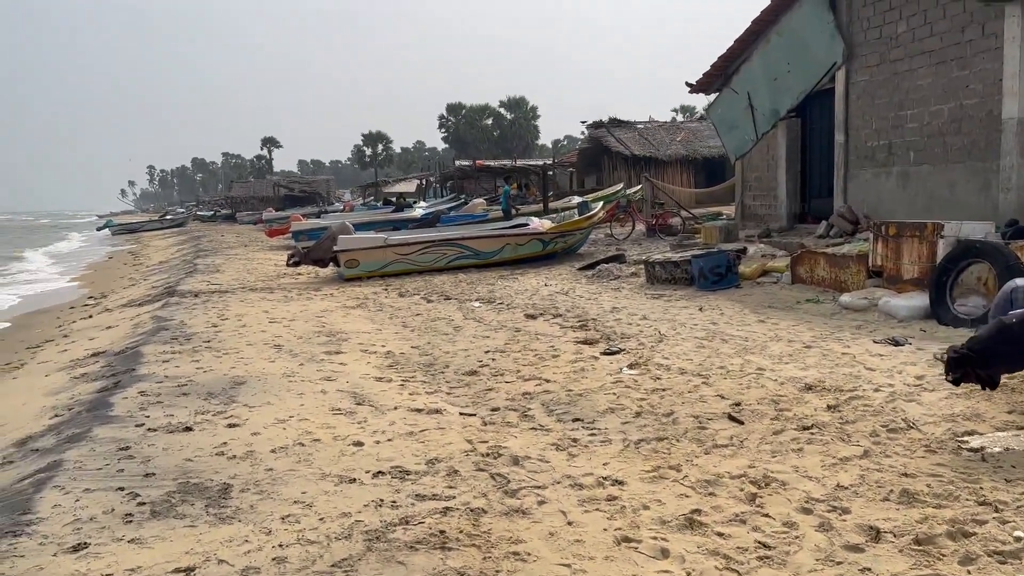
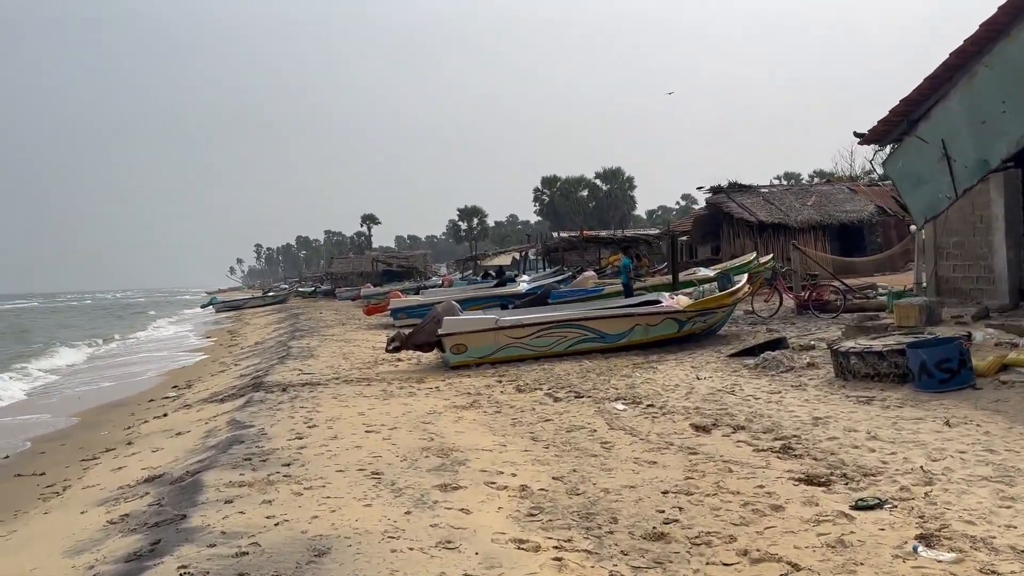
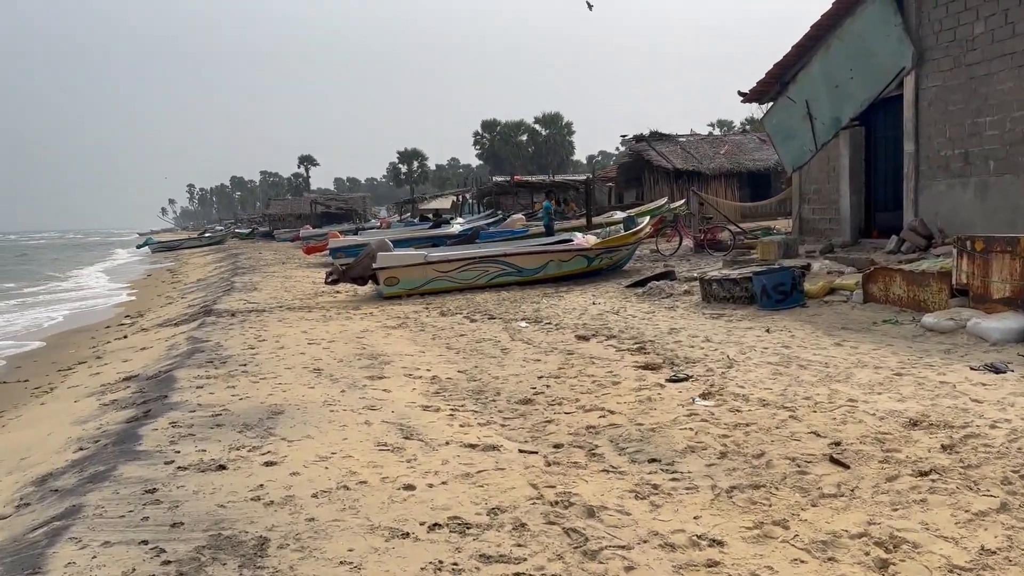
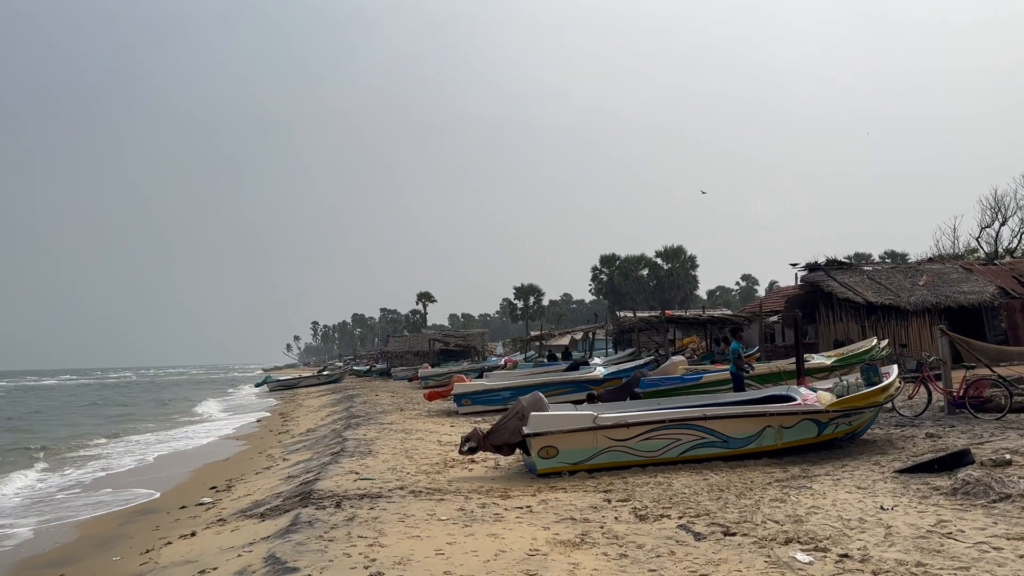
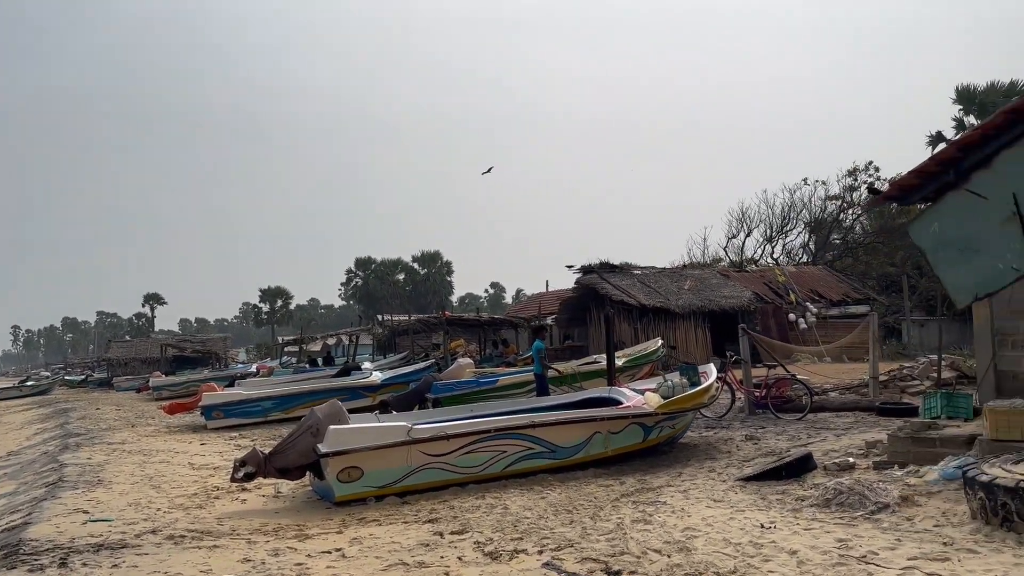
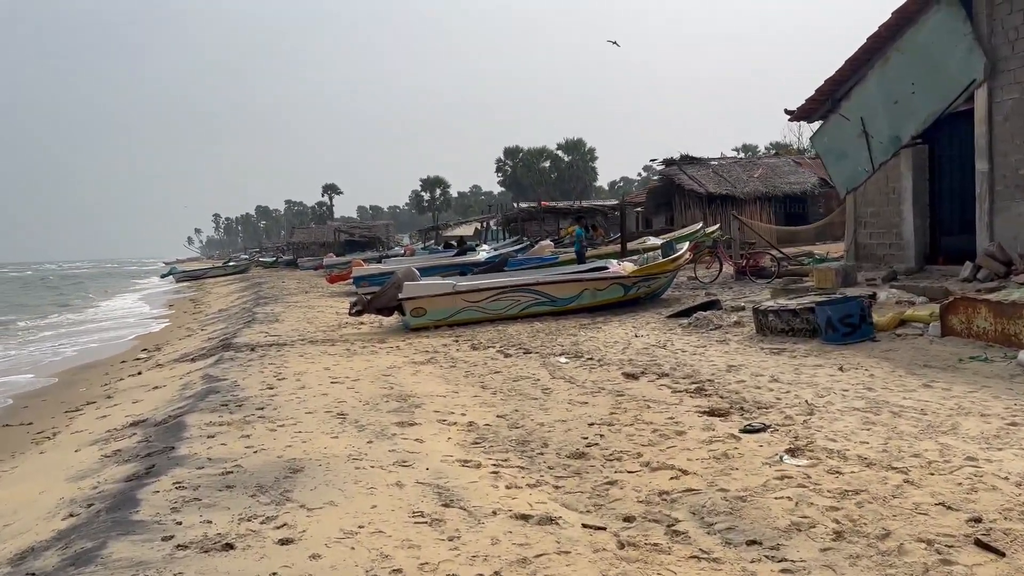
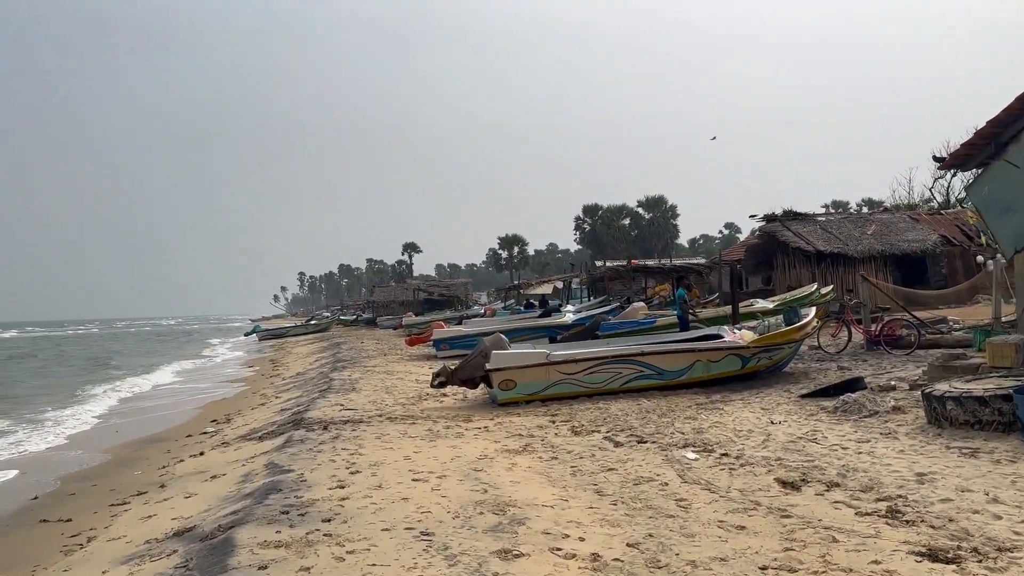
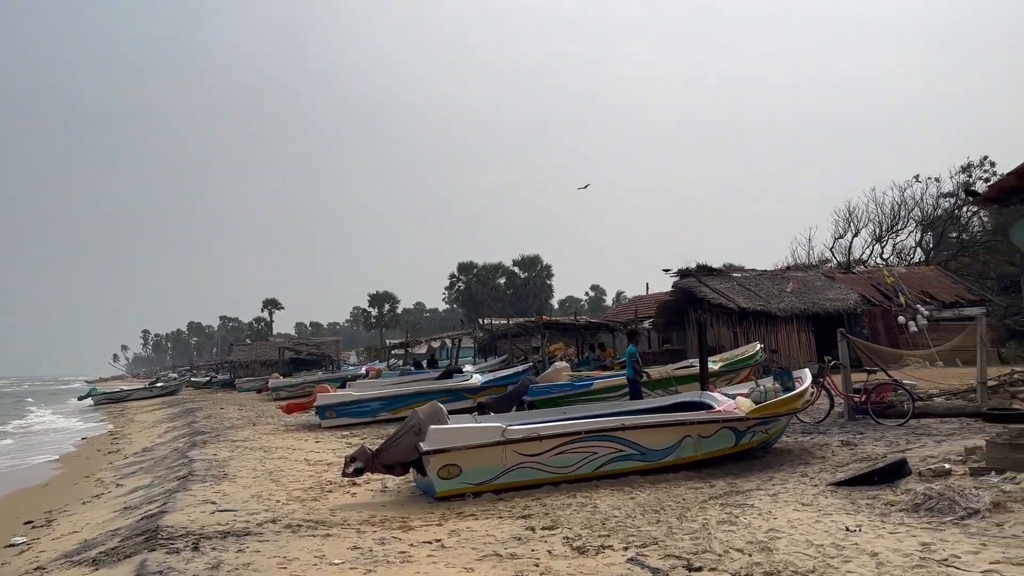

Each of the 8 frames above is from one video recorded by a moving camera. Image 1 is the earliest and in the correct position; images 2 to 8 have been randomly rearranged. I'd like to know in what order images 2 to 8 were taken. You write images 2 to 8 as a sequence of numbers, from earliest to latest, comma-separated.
3, 6, 2, 7, 4, 8, 5
